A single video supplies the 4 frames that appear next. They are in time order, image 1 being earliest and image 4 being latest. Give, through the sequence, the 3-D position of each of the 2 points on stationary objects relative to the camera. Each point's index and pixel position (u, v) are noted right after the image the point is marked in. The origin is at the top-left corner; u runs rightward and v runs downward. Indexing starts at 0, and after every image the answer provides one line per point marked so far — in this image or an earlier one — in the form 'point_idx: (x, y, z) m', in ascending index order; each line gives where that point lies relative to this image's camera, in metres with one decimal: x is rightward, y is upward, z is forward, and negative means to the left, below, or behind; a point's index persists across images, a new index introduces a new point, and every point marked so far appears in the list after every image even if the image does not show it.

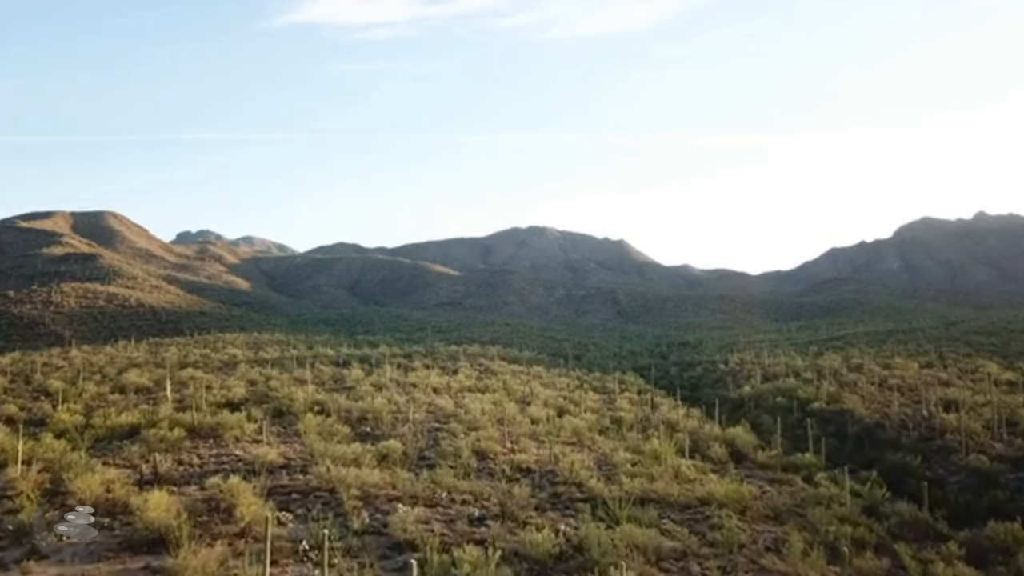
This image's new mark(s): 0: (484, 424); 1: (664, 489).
0: (-0.6, -2.7, +16.5) m
1: (+2.1, -2.8, +11.7) m
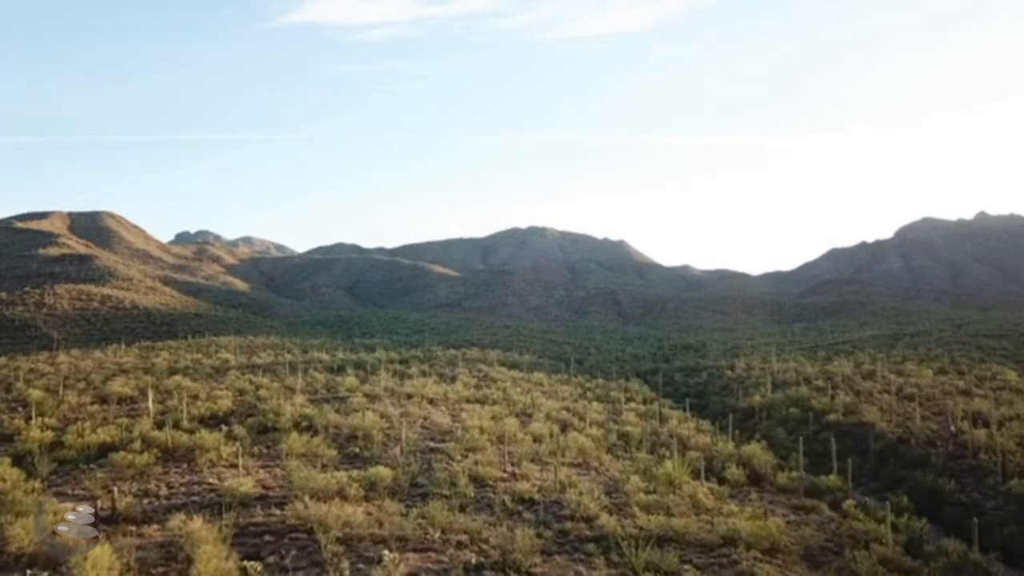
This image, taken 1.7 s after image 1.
0: (-0.5, -2.8, +15.3) m
1: (+2.1, -3.0, +10.4) m
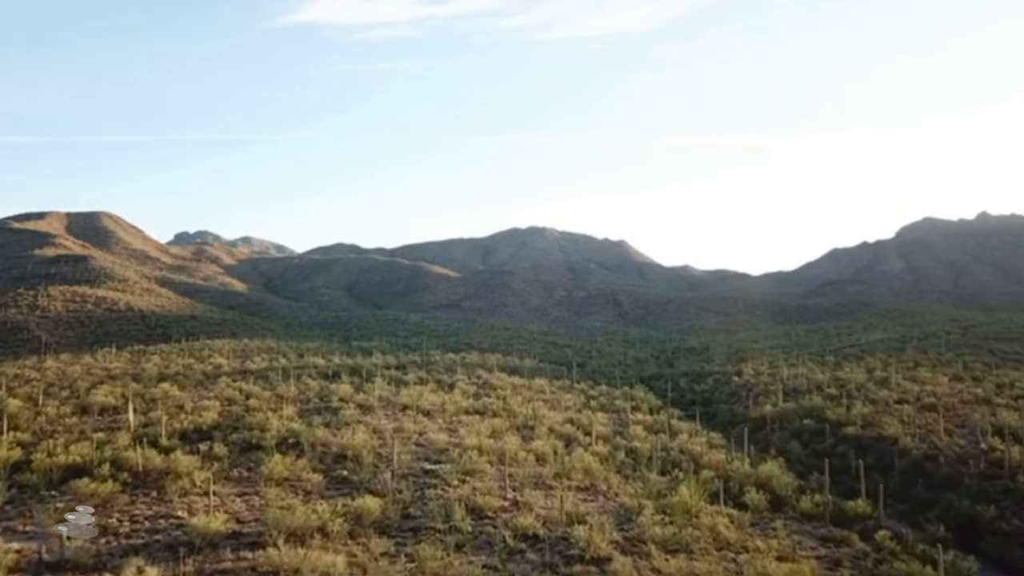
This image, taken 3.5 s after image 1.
0: (-0.5, -3.0, +14.1) m
1: (+2.2, -3.1, +9.3) m
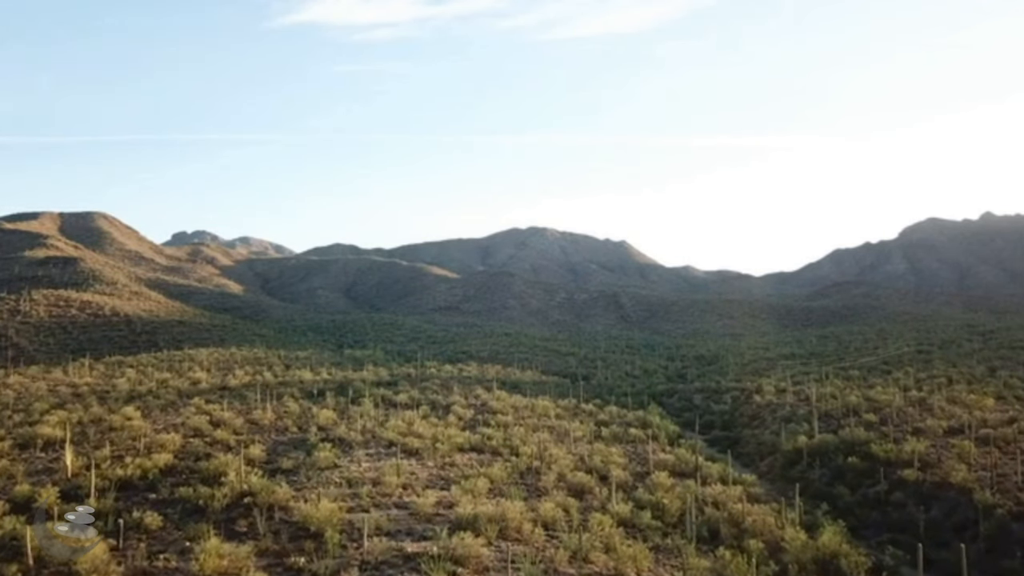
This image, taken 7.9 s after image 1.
0: (-0.5, -3.5, +11.1) m
1: (+2.2, -3.6, +6.3) m
